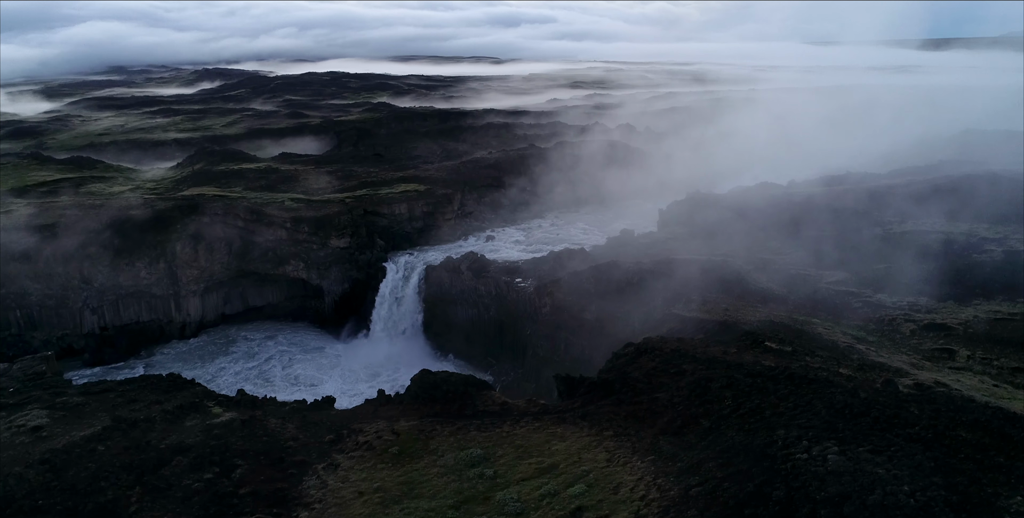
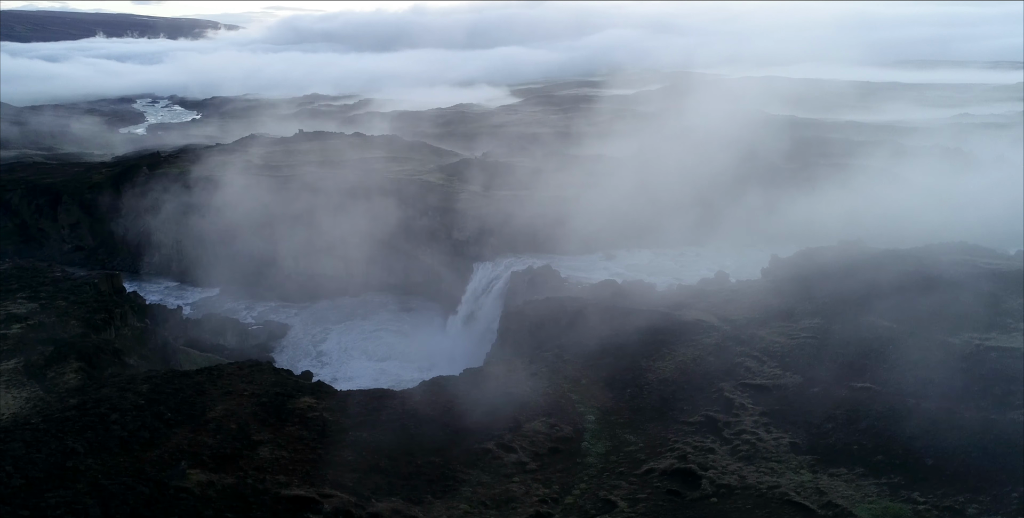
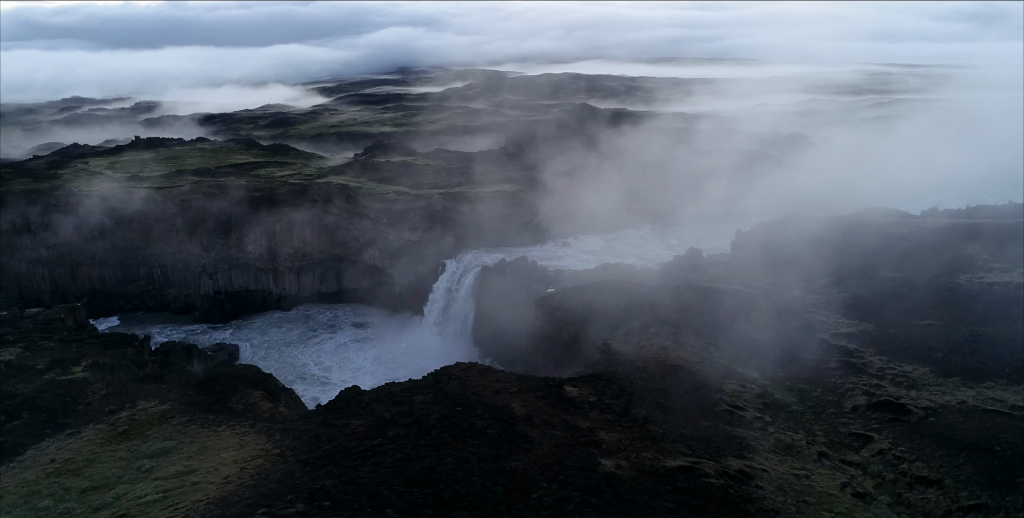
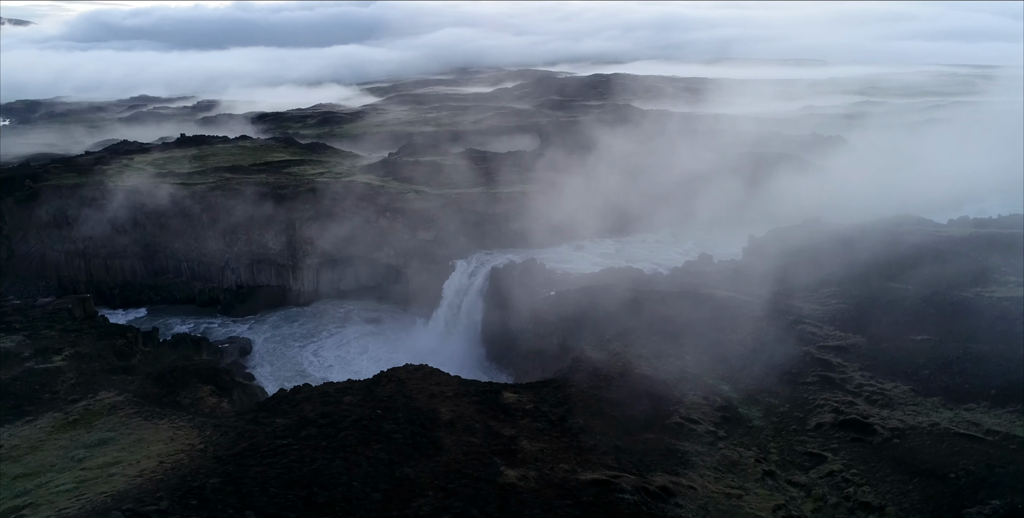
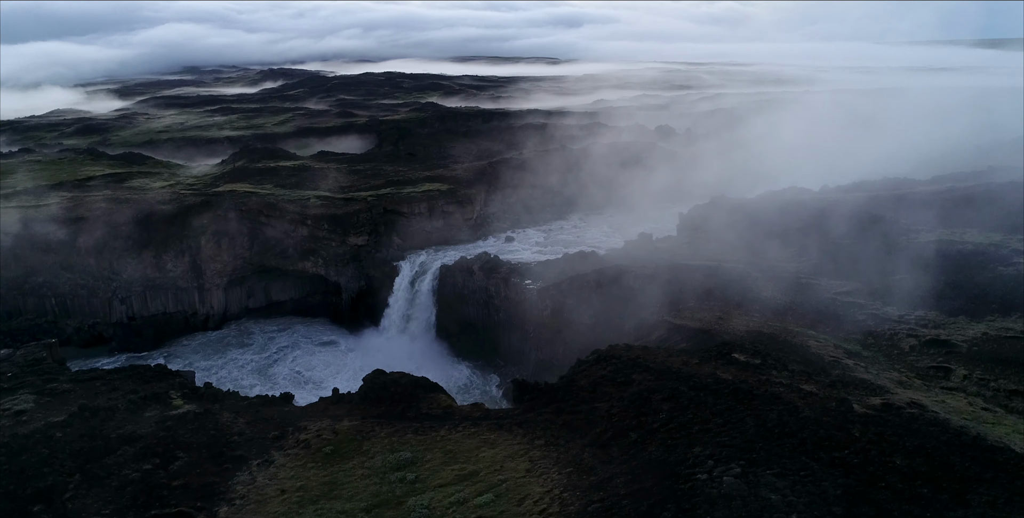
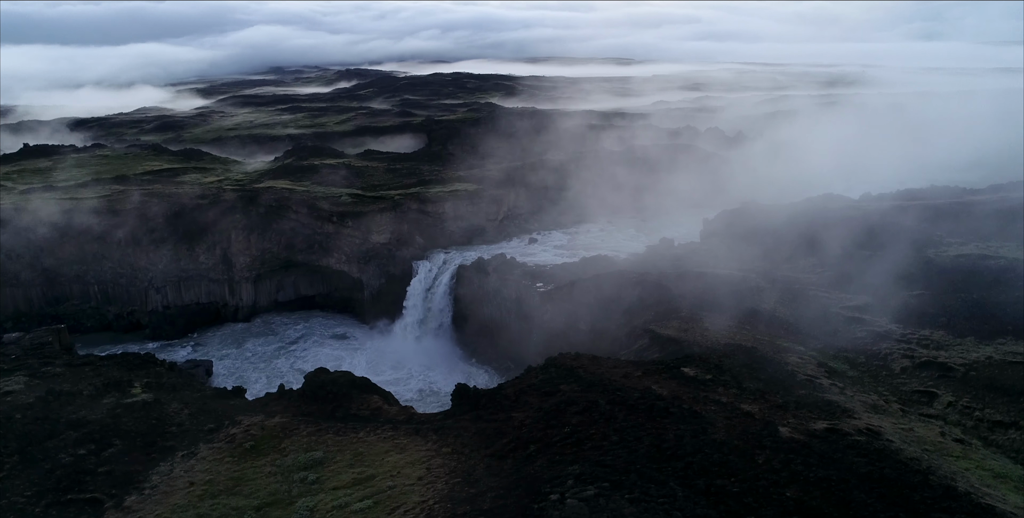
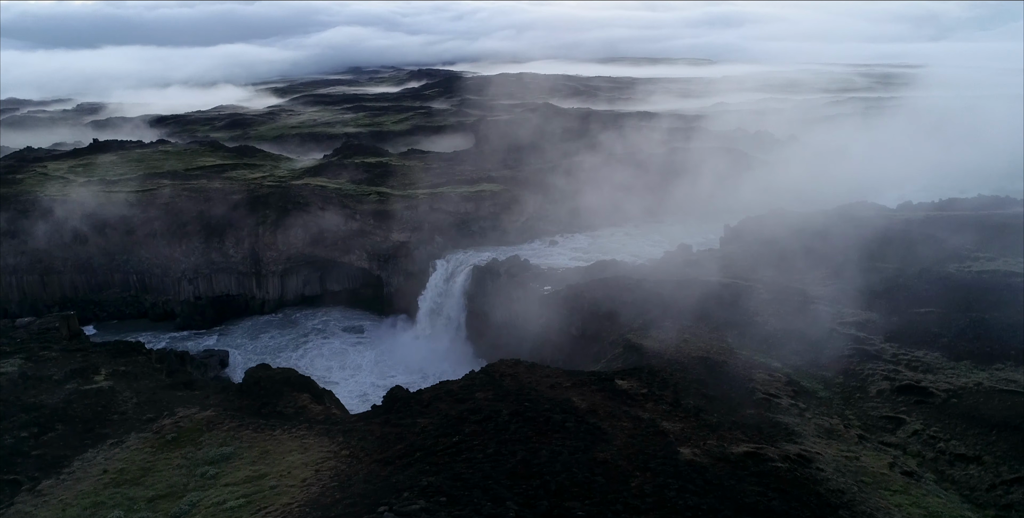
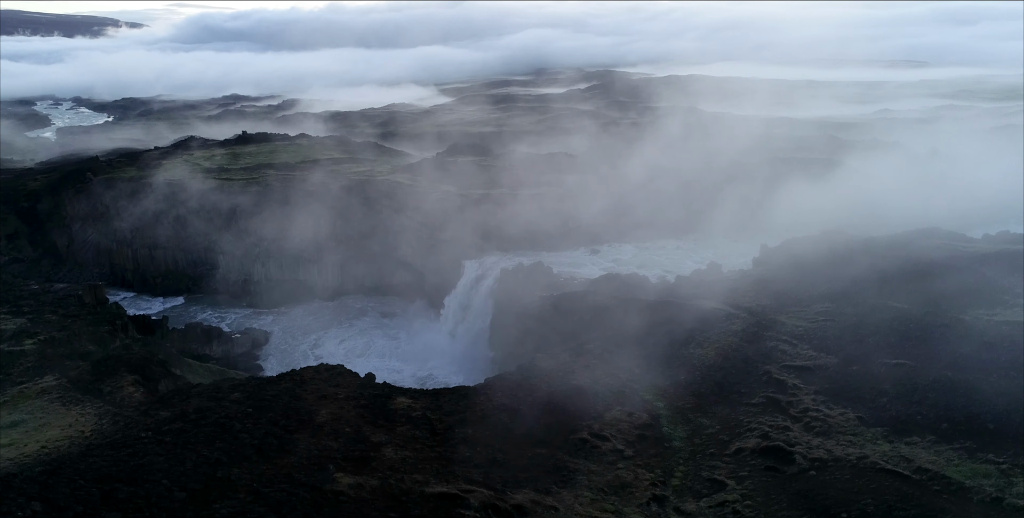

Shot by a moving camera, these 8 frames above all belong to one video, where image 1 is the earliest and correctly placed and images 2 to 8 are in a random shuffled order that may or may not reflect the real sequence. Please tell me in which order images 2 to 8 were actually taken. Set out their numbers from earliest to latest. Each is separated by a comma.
5, 6, 7, 3, 4, 8, 2
